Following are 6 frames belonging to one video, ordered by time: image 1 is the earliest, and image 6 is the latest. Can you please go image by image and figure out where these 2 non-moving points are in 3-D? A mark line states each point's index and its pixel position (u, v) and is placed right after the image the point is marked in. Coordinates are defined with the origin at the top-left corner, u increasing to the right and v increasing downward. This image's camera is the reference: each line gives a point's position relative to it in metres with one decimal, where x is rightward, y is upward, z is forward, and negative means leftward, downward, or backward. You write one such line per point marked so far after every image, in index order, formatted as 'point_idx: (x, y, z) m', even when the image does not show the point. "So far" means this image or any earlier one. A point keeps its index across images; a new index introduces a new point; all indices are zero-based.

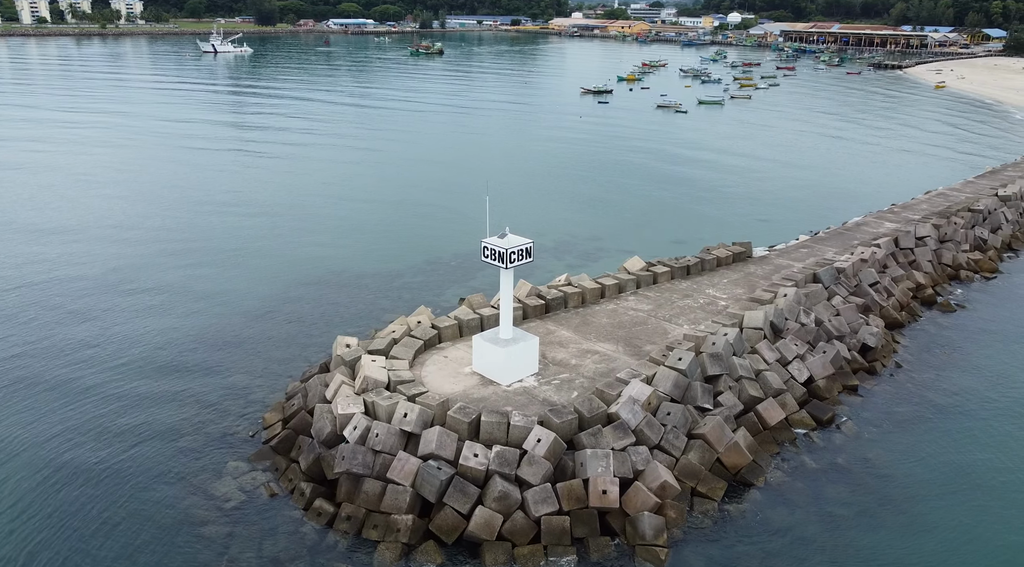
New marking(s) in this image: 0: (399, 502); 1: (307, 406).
0: (-1.8, -3.4, +13.3) m
1: (-3.8, -2.3, +15.8) m
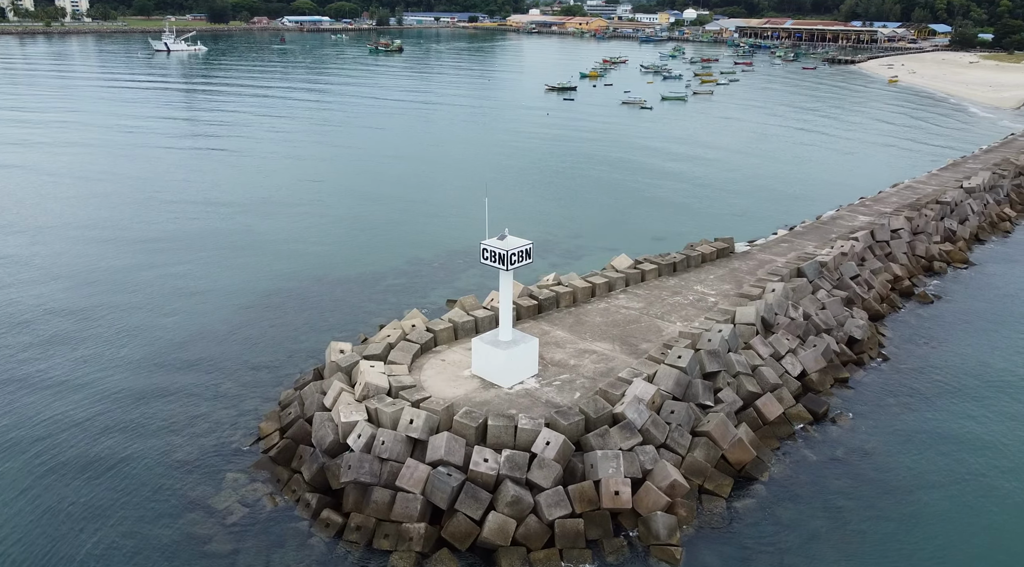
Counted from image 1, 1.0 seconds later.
0: (-1.6, -3.5, +13.1) m
1: (-3.8, -2.4, +15.4) m
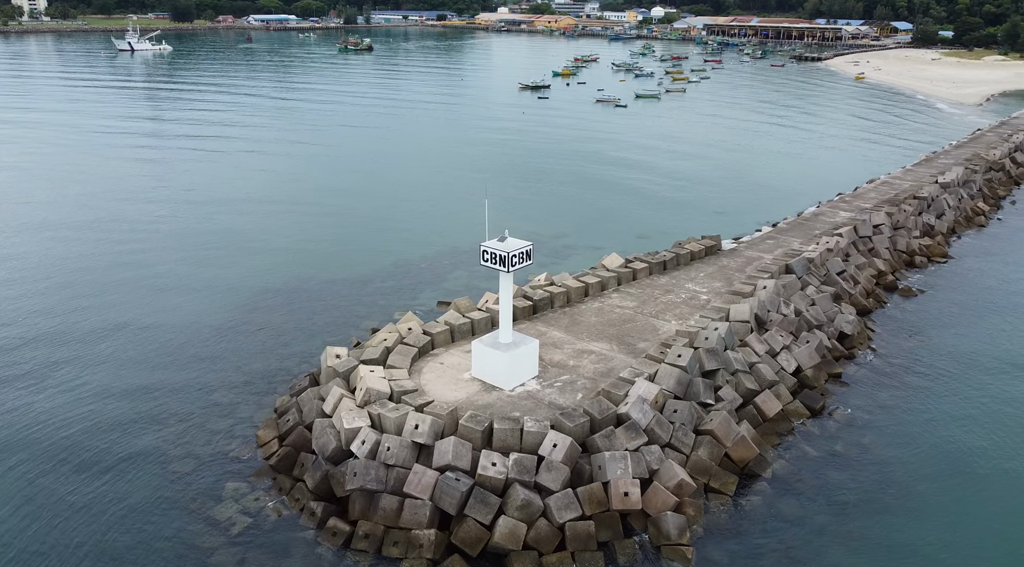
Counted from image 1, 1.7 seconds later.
0: (-1.4, -3.6, +13.0) m
1: (-3.7, -2.5, +15.2) m
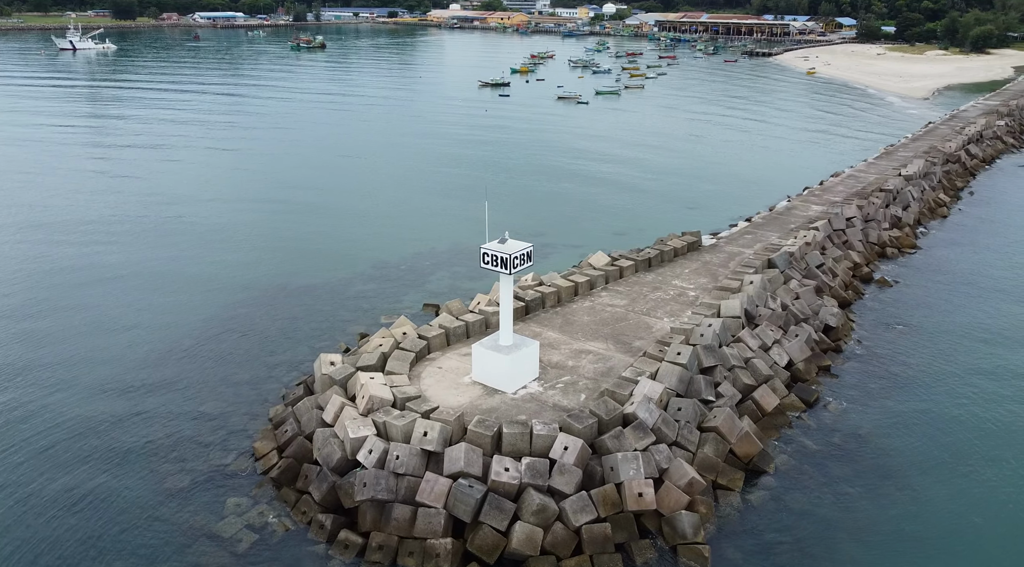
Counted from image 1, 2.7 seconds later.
0: (-1.2, -3.6, +12.7) m
1: (-3.6, -2.6, +14.8) m
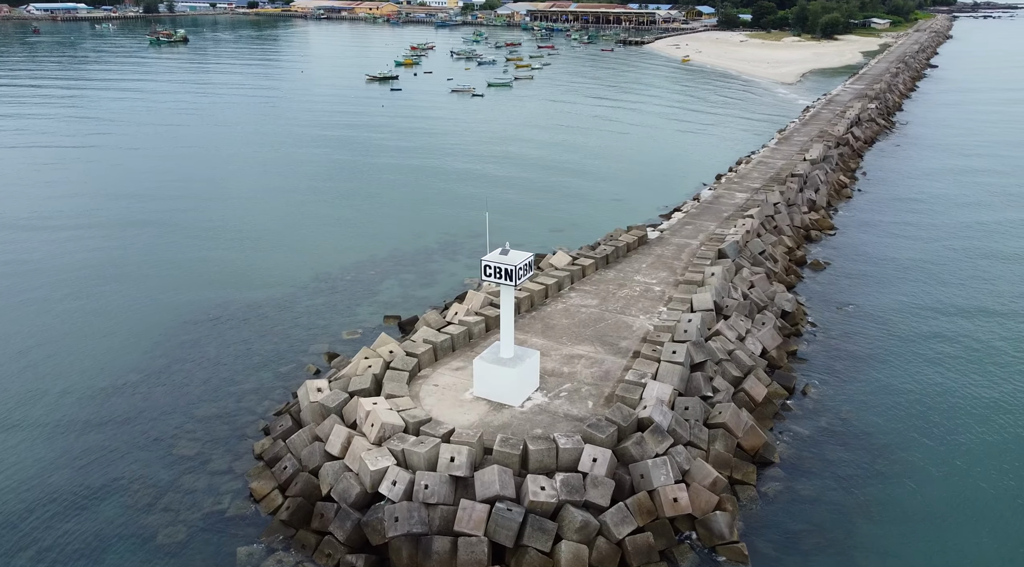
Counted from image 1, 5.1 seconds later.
0: (-0.5, -3.9, +12.2) m
1: (-3.3, -3.0, +13.8) m
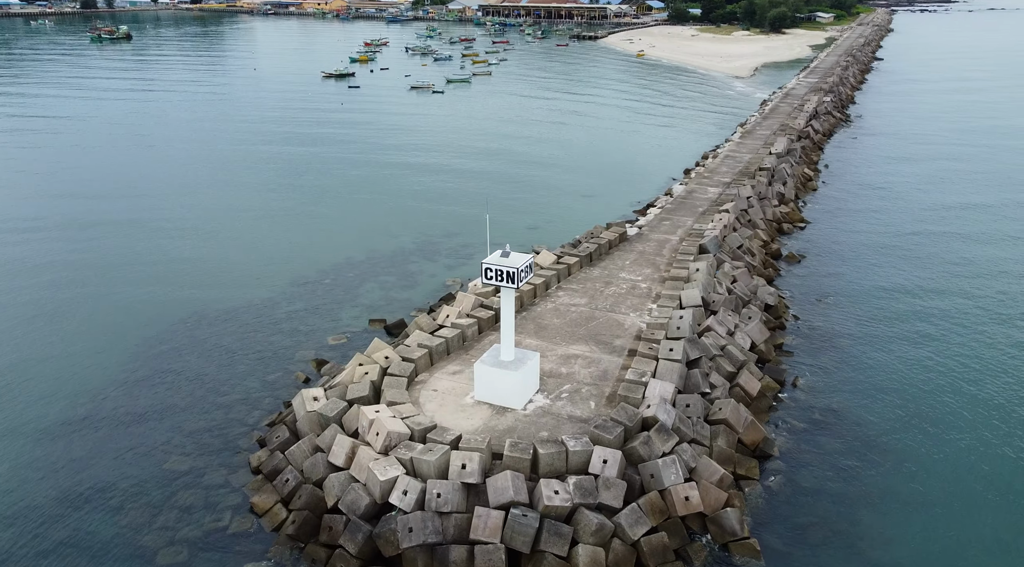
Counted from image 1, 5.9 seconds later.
0: (-0.3, -3.9, +12.0) m
1: (-3.2, -3.1, +13.4) m
